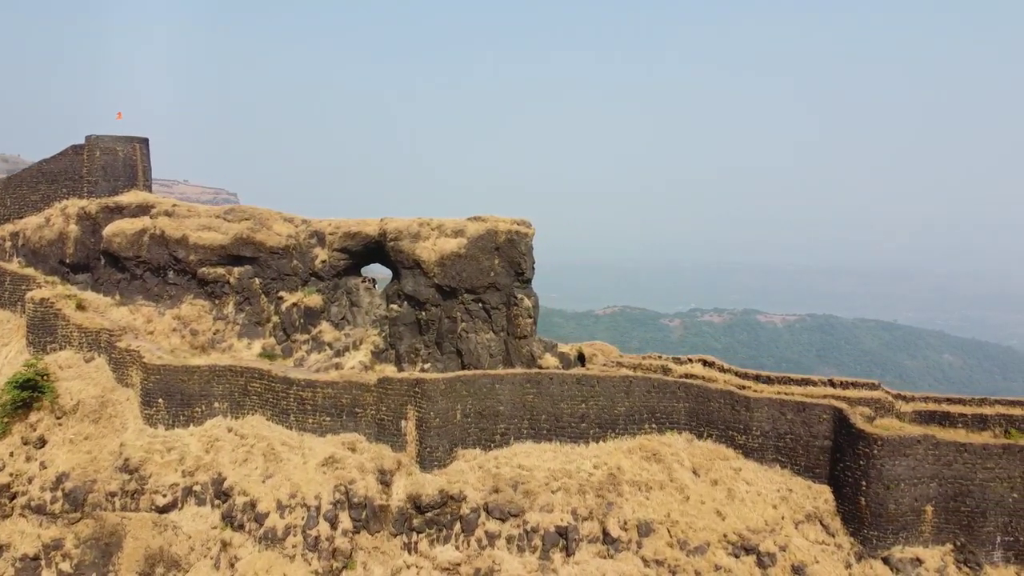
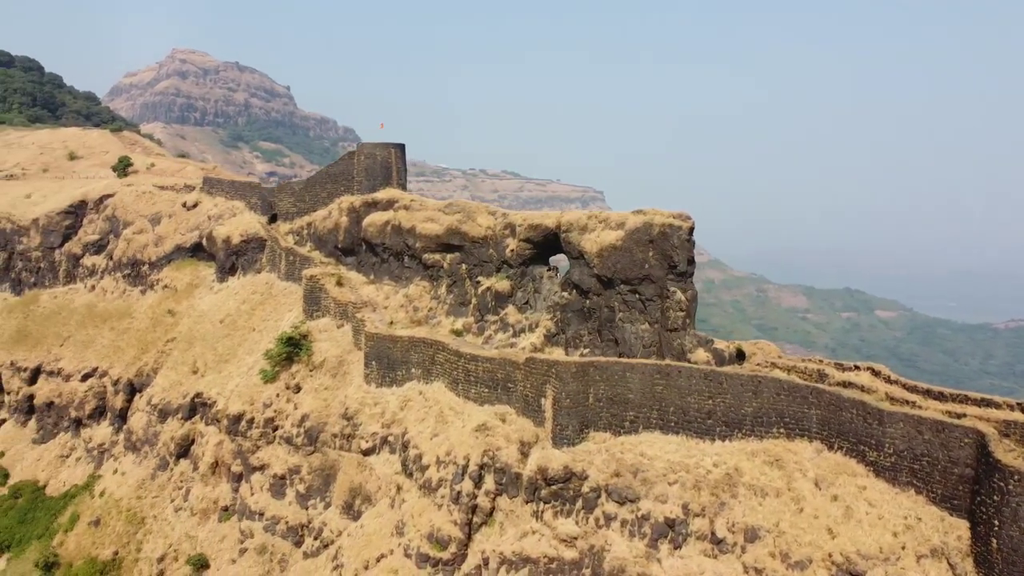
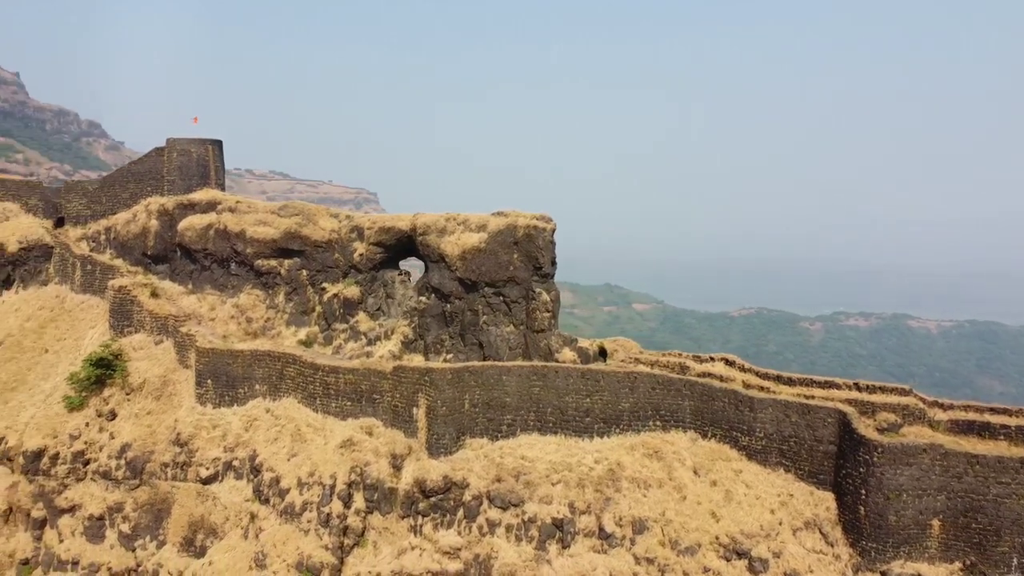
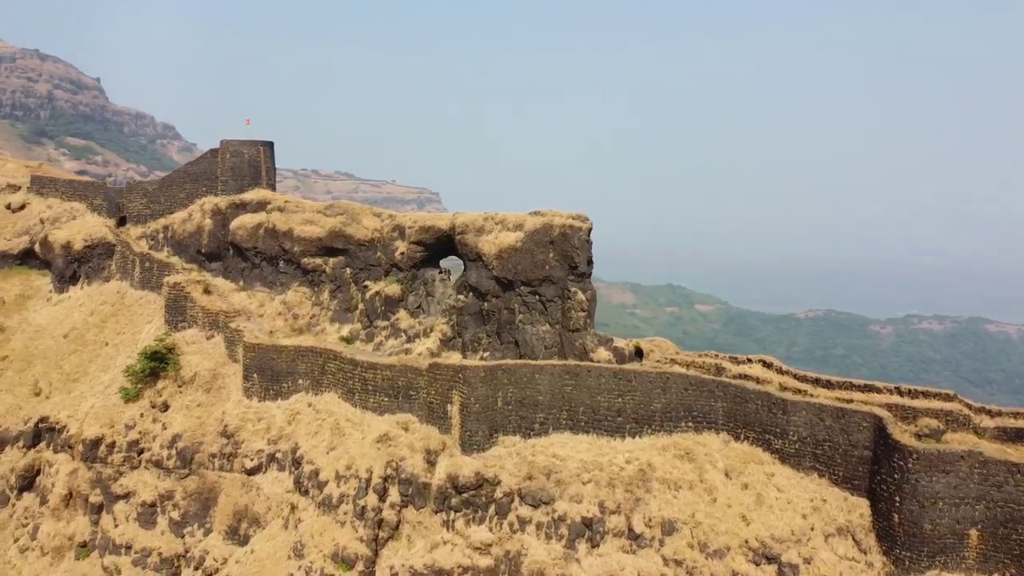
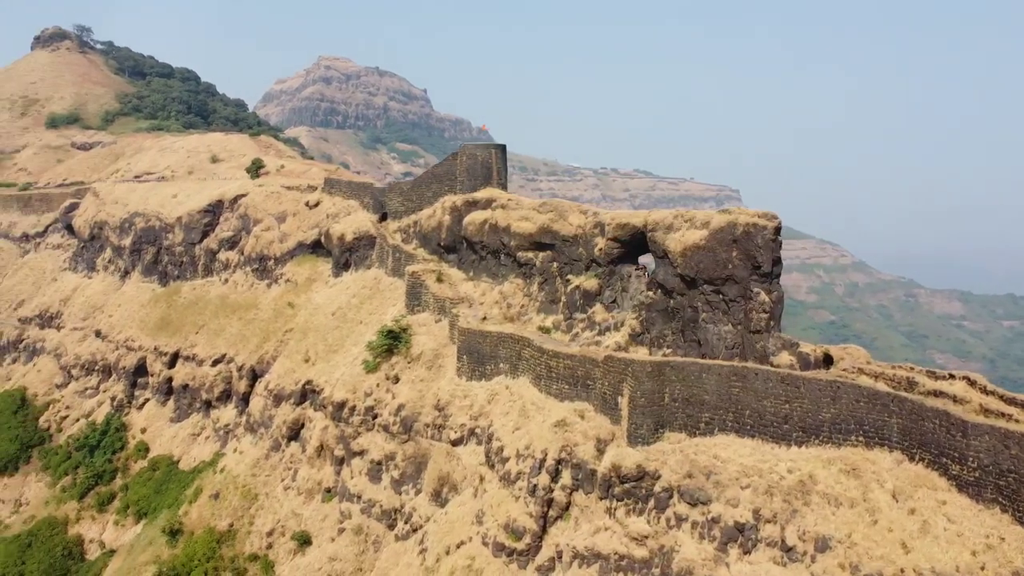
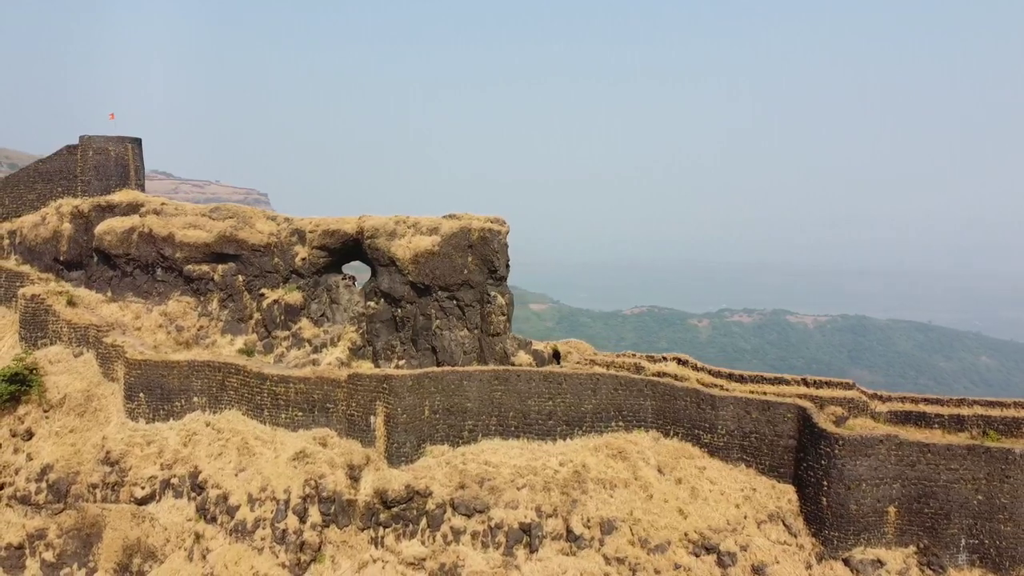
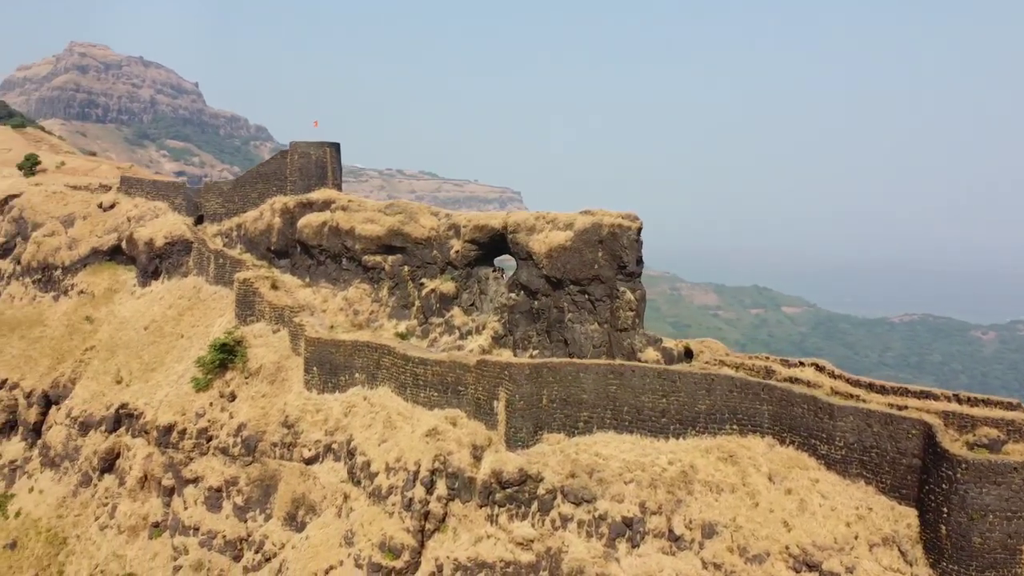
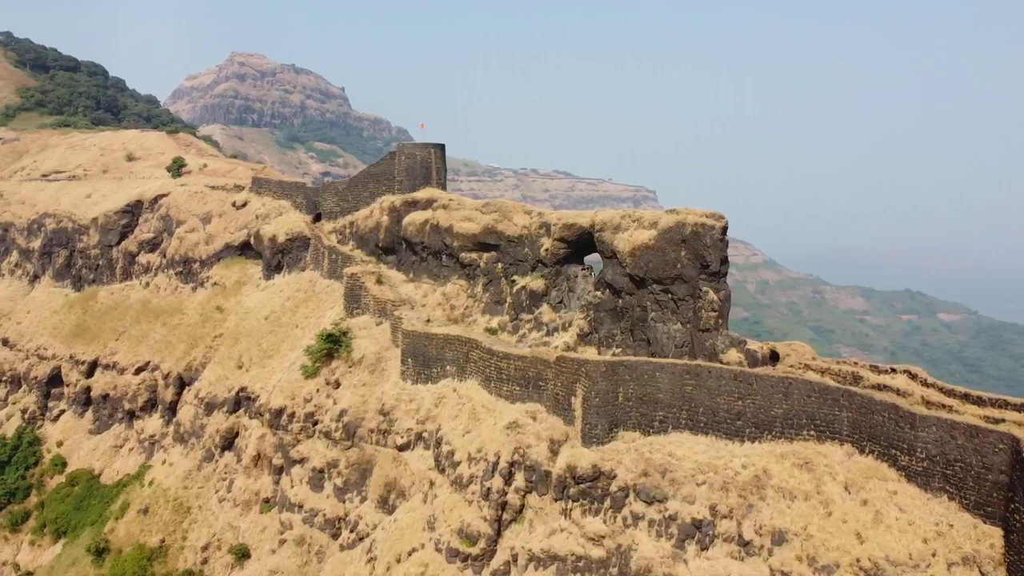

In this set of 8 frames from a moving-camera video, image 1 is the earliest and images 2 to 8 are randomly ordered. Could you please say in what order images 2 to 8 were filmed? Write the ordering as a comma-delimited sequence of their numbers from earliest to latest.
6, 3, 4, 7, 2, 8, 5
